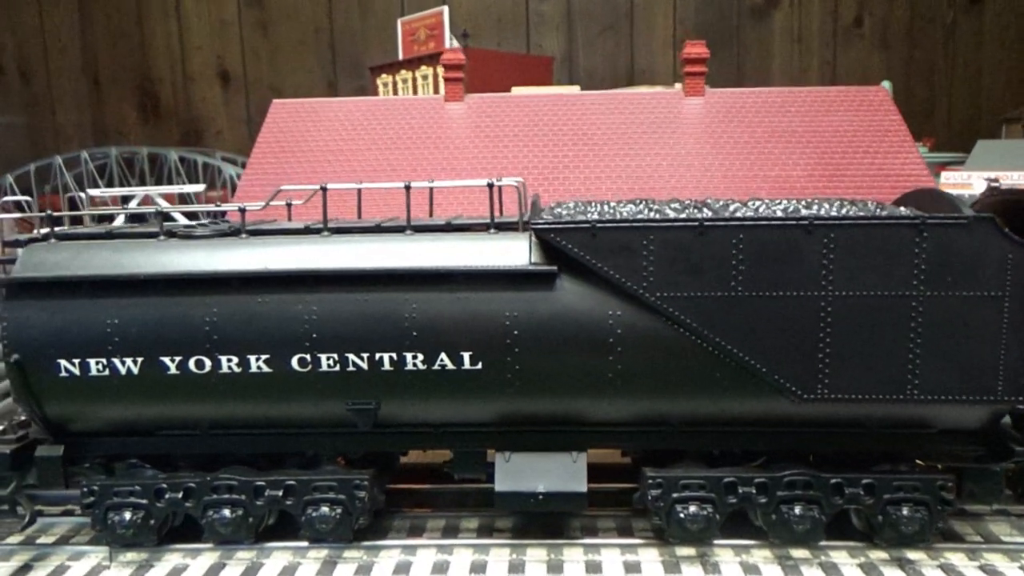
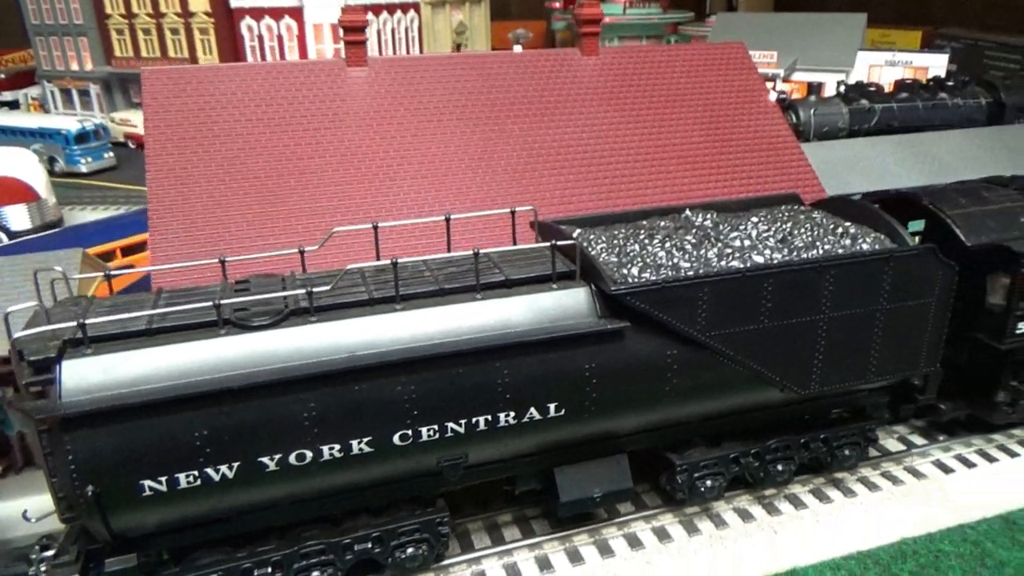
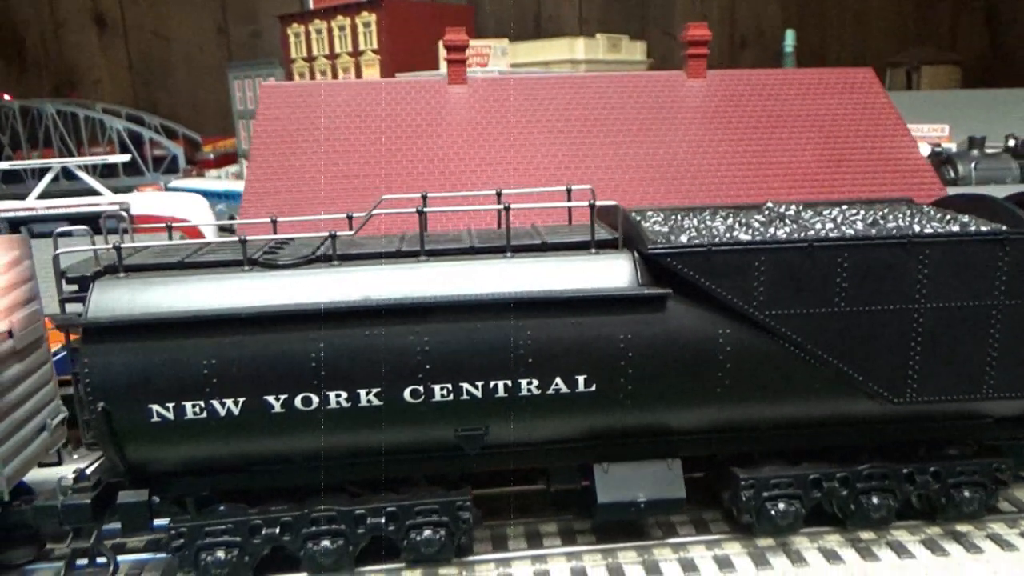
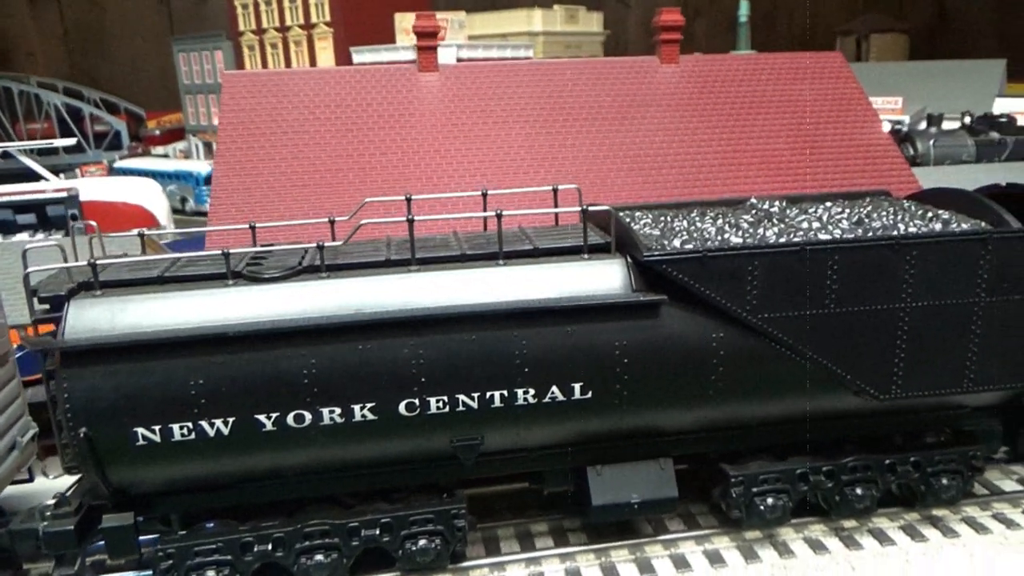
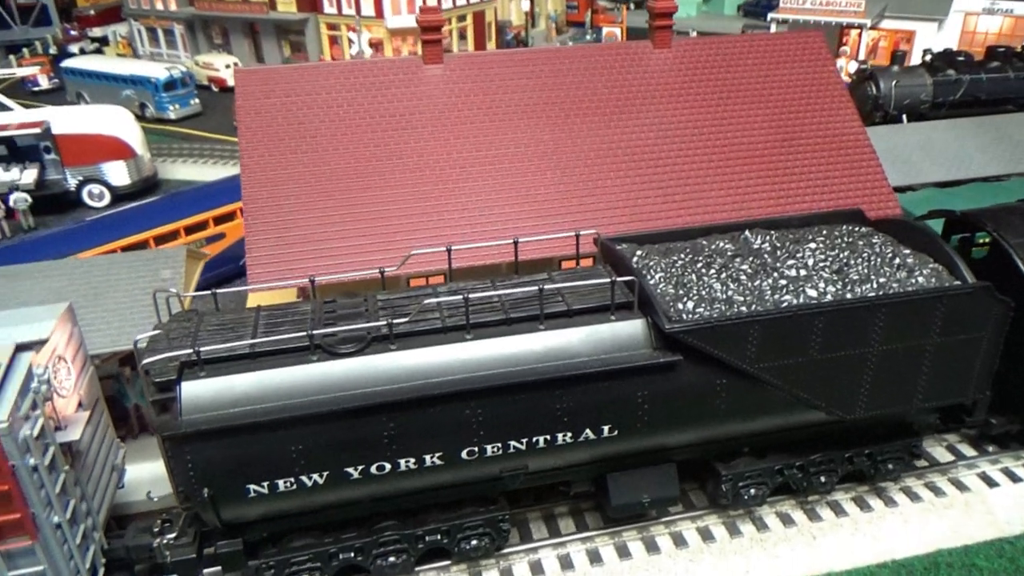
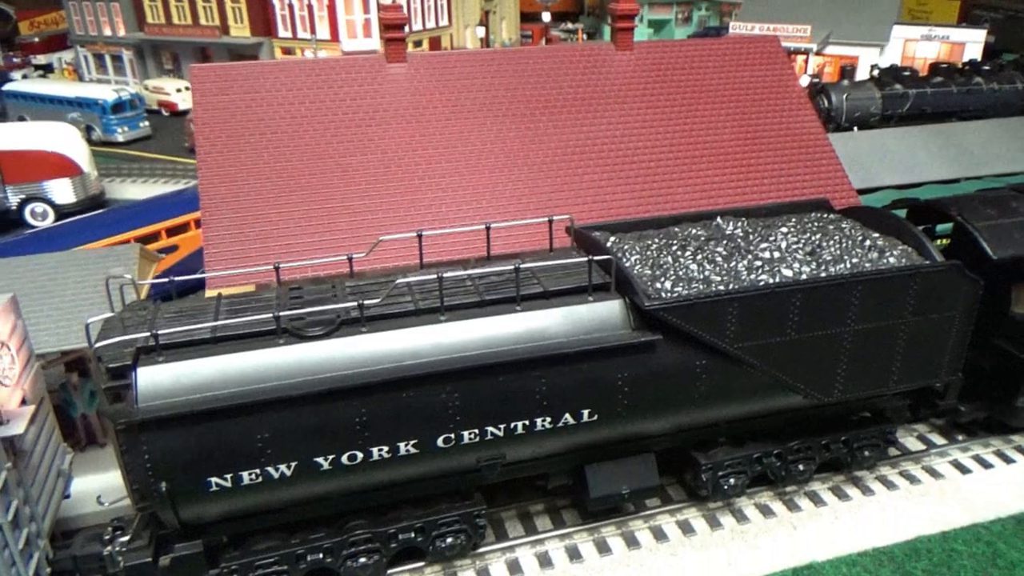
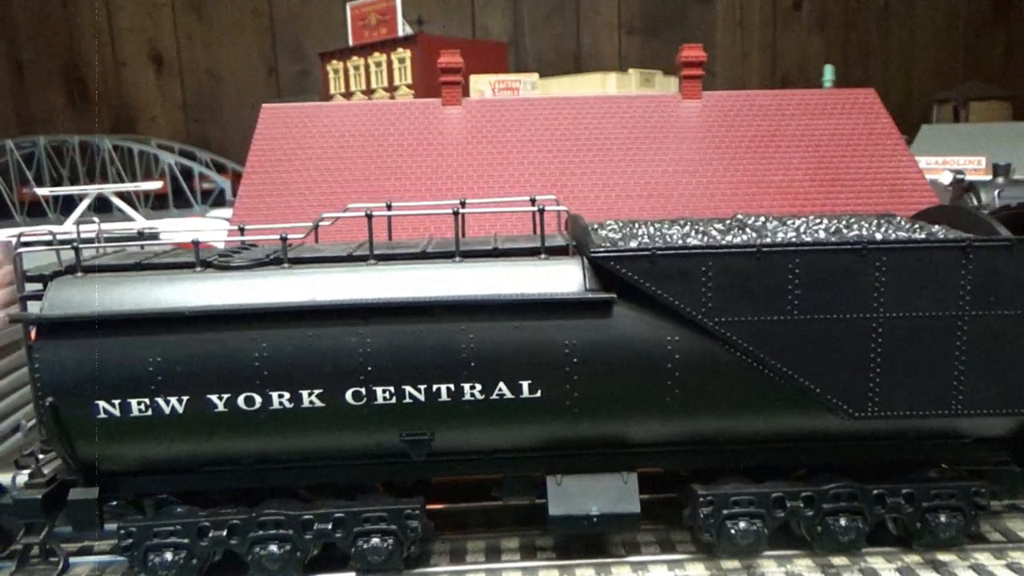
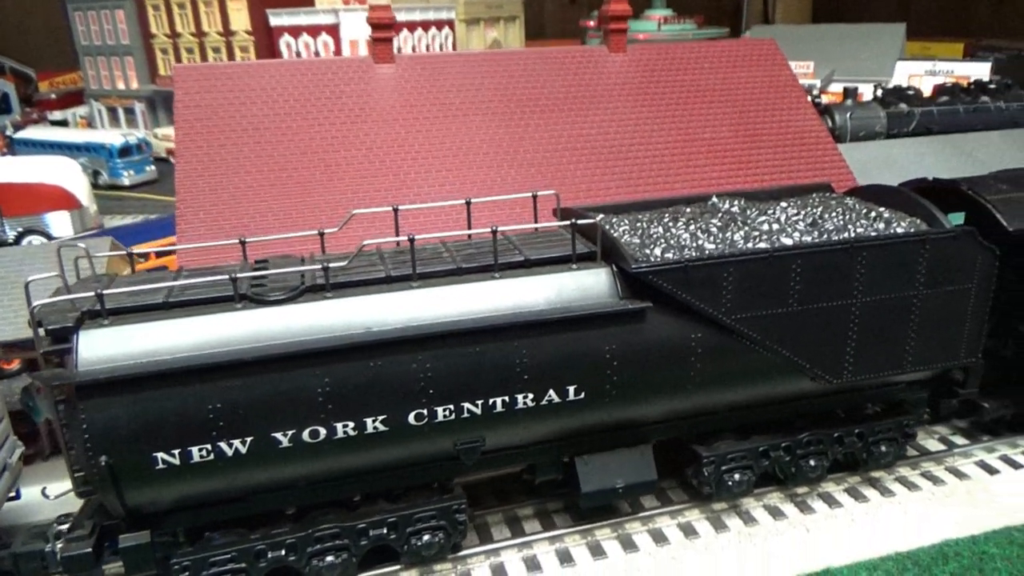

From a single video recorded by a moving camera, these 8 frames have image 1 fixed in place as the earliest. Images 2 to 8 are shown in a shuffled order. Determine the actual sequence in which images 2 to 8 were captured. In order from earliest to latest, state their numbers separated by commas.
7, 3, 4, 8, 2, 6, 5
